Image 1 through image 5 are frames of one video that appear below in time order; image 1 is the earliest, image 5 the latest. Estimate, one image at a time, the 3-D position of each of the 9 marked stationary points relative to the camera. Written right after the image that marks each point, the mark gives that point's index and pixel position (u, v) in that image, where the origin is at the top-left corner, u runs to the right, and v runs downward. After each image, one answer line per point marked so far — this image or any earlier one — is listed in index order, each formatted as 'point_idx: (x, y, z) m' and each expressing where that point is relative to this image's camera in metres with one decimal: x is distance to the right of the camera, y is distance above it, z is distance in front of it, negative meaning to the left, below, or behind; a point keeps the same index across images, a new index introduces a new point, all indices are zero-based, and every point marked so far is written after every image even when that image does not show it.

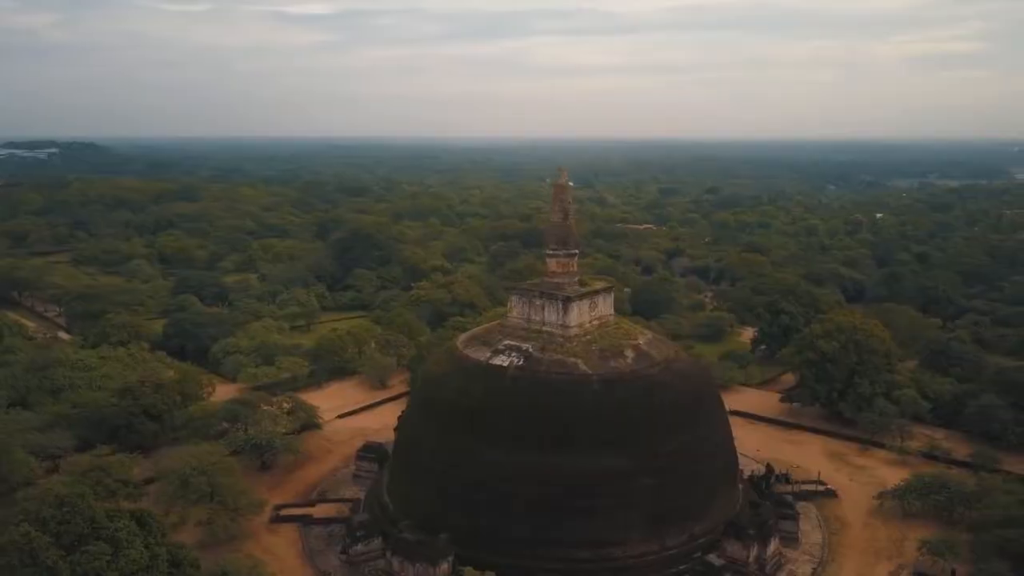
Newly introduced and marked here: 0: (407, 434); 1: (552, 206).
0: (-2.4, -3.3, +18.6) m
1: (+0.9, +1.9, +18.6) m
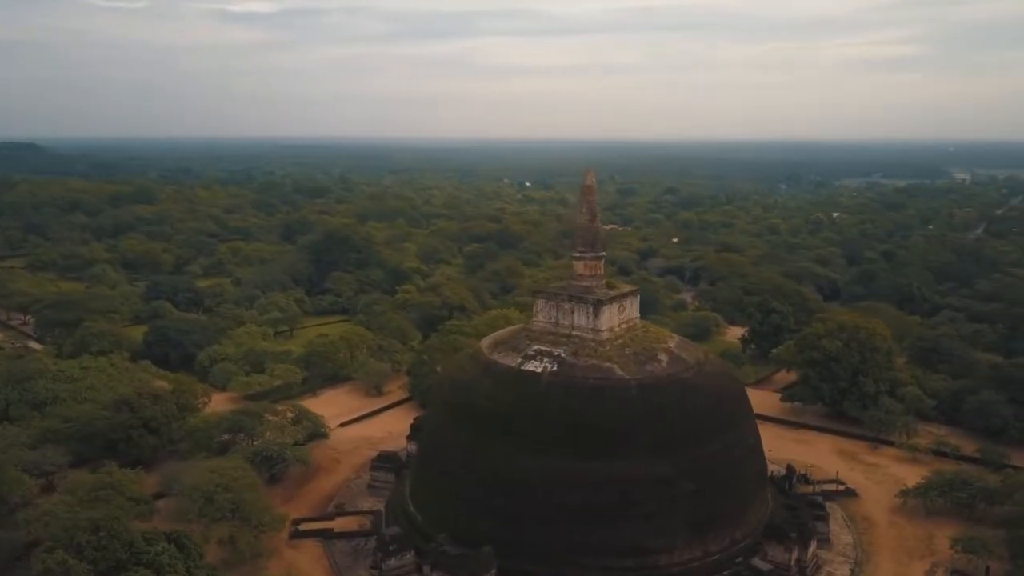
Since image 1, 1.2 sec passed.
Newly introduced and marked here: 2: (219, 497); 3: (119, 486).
0: (-1.7, -3.4, +18.1) m
1: (+1.5, +1.8, +18.2) m
2: (-5.9, -4.2, +16.4) m
3: (-8.4, -4.2, +17.4) m
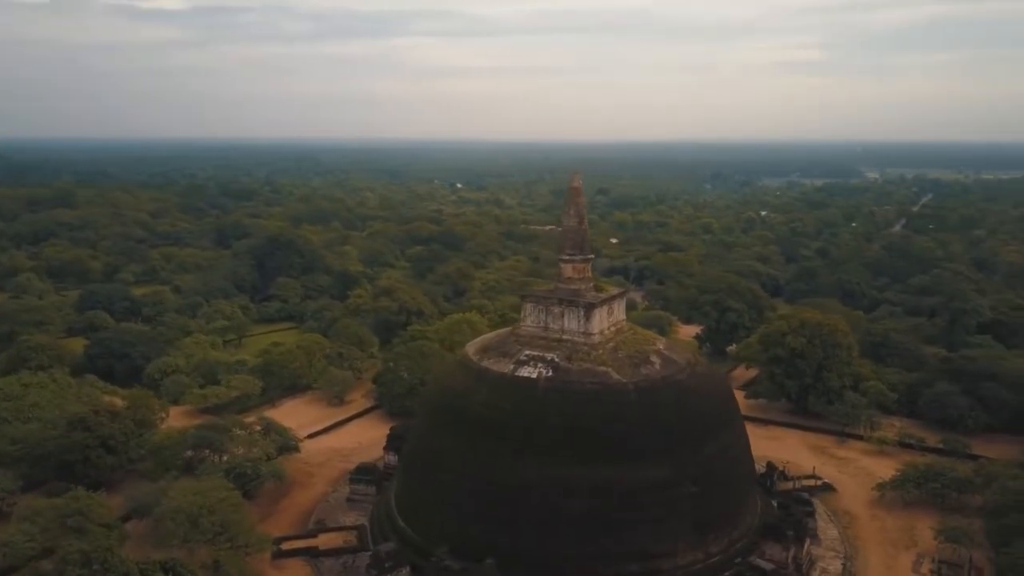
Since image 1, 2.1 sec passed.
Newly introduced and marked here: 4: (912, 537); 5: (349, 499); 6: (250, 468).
0: (-1.9, -3.5, +17.5) m
1: (+1.2, +1.8, +18.0) m
2: (-5.9, -4.4, +15.5) m
3: (-8.5, -4.5, +16.3) m
4: (+9.0, -5.6, +18.3) m
5: (-4.0, -5.2, +19.9) m
6: (-6.4, -4.3, +19.6) m
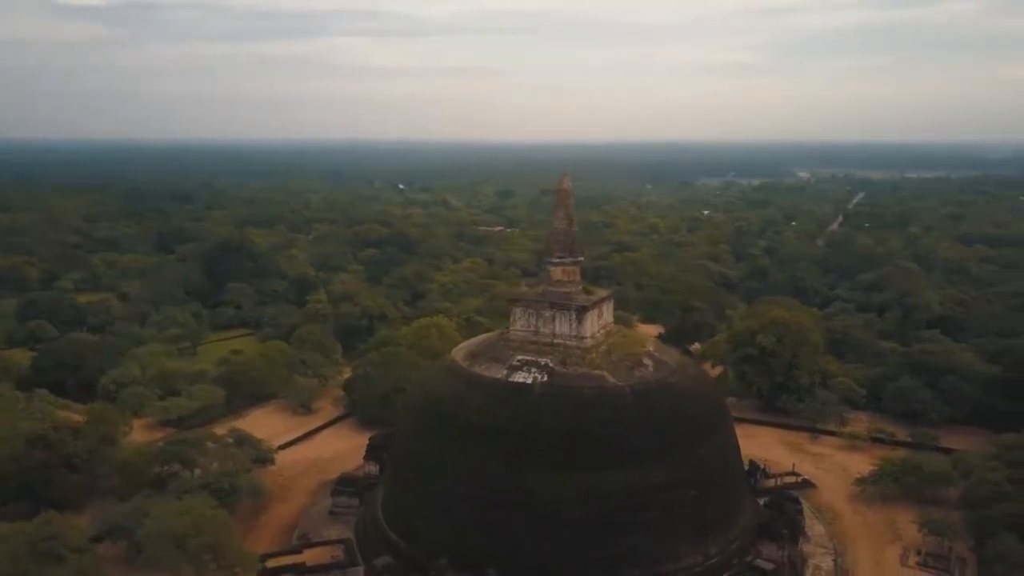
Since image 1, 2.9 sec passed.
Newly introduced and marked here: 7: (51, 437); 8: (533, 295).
0: (-2.1, -3.7, +17.1) m
1: (+0.9, +1.7, +17.8) m
2: (-5.9, -4.6, +14.8) m
3: (-8.5, -4.7, +15.3) m
4: (+8.8, -5.6, +18.7) m
5: (-4.3, -5.3, +19.3) m
6: (-6.7, -4.5, +18.9) m
7: (-11.3, -3.7, +19.9) m
8: (+0.5, -0.2, +17.7) m
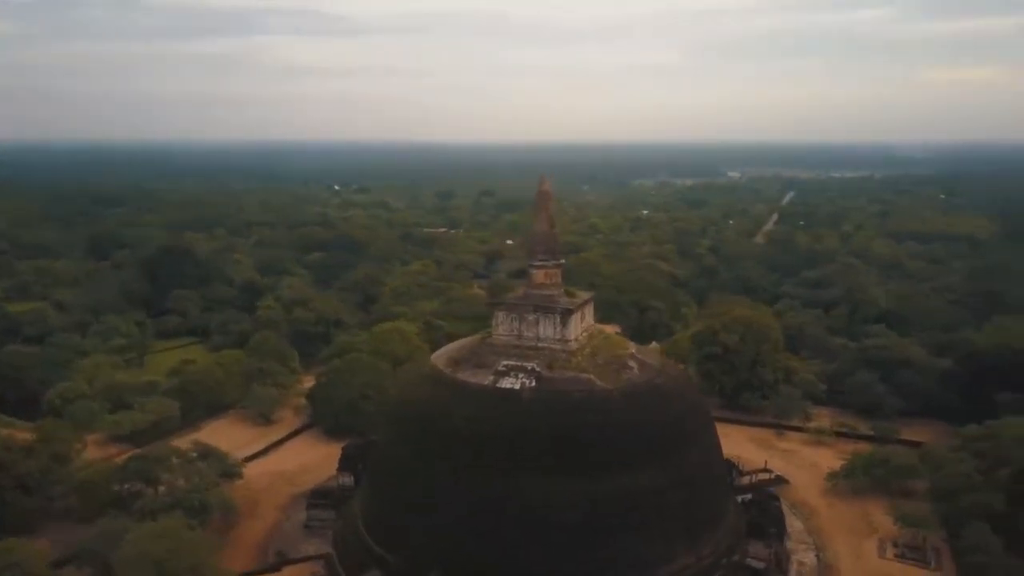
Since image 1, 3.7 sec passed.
0: (-2.4, -3.8, +16.7) m
1: (+0.5, +1.6, +17.6) m
2: (-6.0, -4.8, +14.1) m
3: (-8.6, -4.9, +14.4) m
4: (+8.4, -5.5, +19.1) m
5: (-4.8, -5.5, +18.7) m
6: (-7.1, -4.7, +18.1) m
7: (-11.8, -3.9, +18.7) m
8: (+0.1, -0.2, +17.4) m
